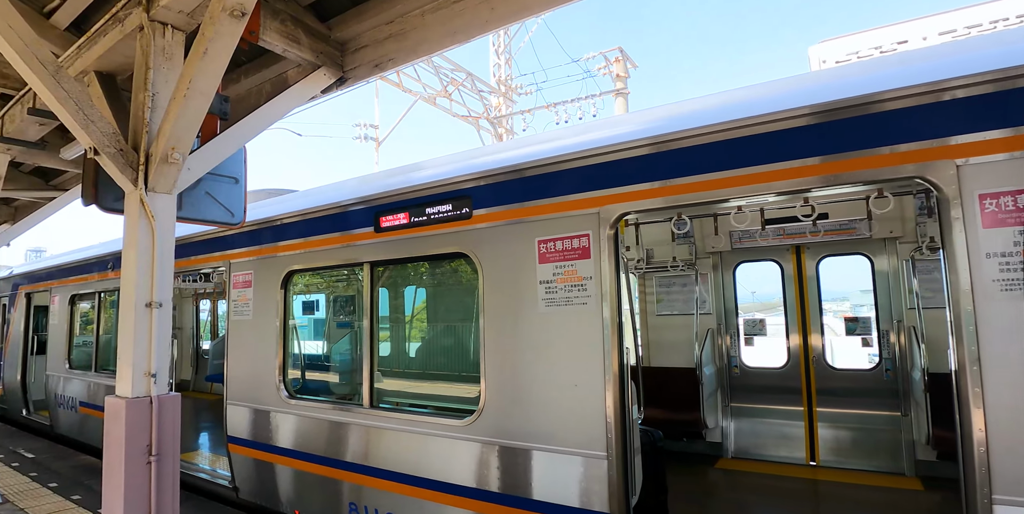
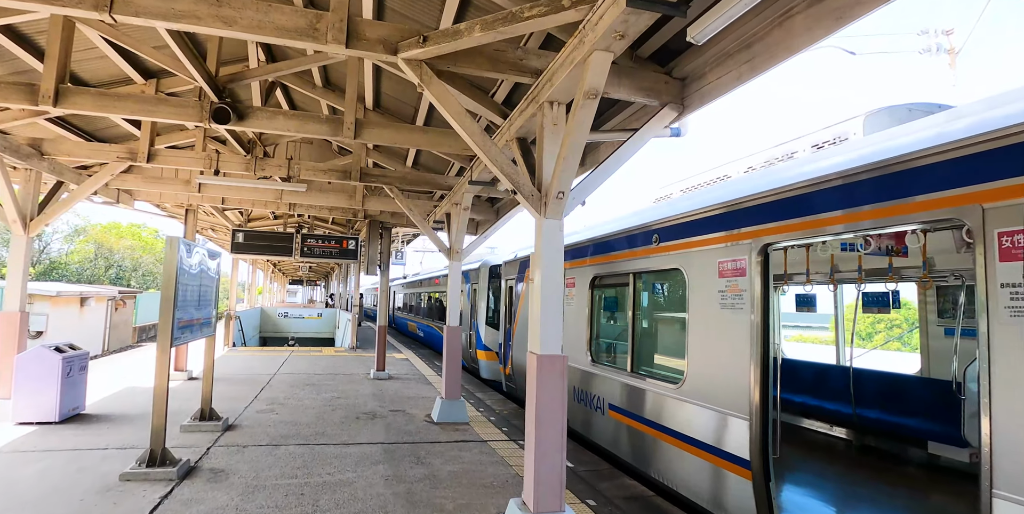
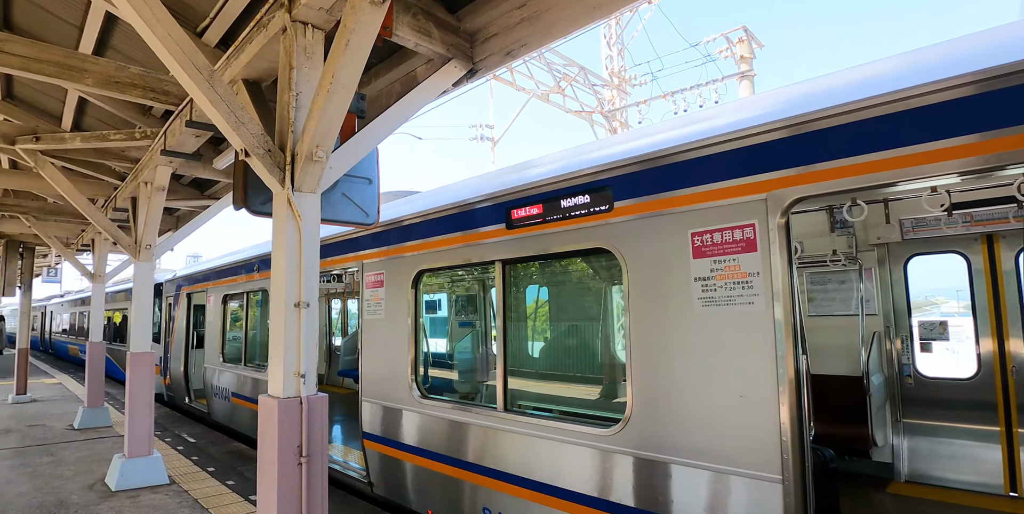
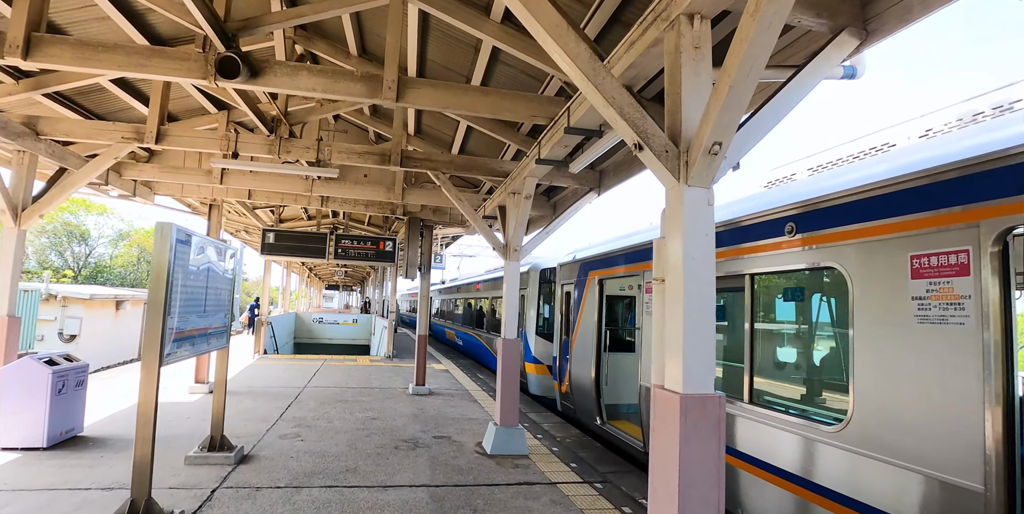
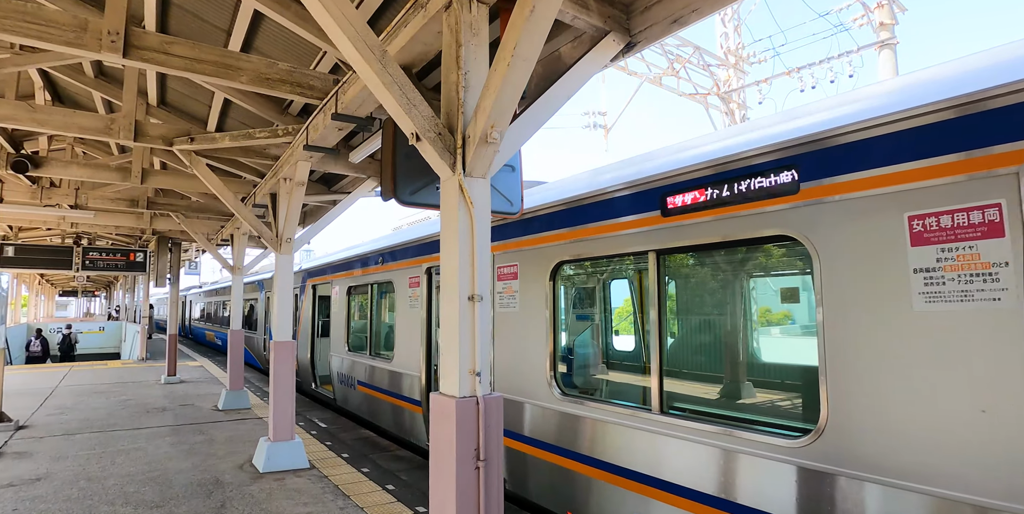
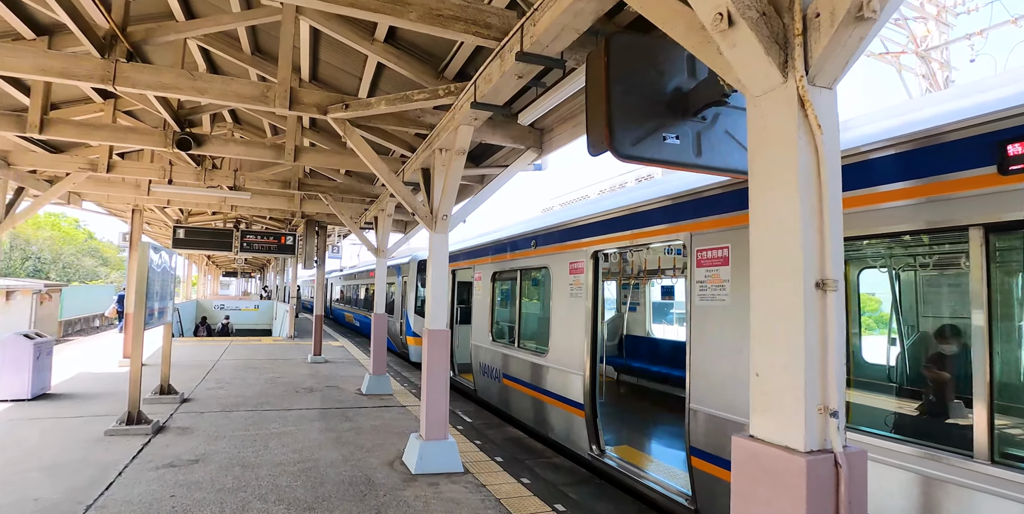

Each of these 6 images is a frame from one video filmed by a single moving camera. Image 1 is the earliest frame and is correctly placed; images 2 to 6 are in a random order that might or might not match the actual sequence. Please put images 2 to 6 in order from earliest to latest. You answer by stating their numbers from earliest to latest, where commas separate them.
3, 5, 6, 2, 4
